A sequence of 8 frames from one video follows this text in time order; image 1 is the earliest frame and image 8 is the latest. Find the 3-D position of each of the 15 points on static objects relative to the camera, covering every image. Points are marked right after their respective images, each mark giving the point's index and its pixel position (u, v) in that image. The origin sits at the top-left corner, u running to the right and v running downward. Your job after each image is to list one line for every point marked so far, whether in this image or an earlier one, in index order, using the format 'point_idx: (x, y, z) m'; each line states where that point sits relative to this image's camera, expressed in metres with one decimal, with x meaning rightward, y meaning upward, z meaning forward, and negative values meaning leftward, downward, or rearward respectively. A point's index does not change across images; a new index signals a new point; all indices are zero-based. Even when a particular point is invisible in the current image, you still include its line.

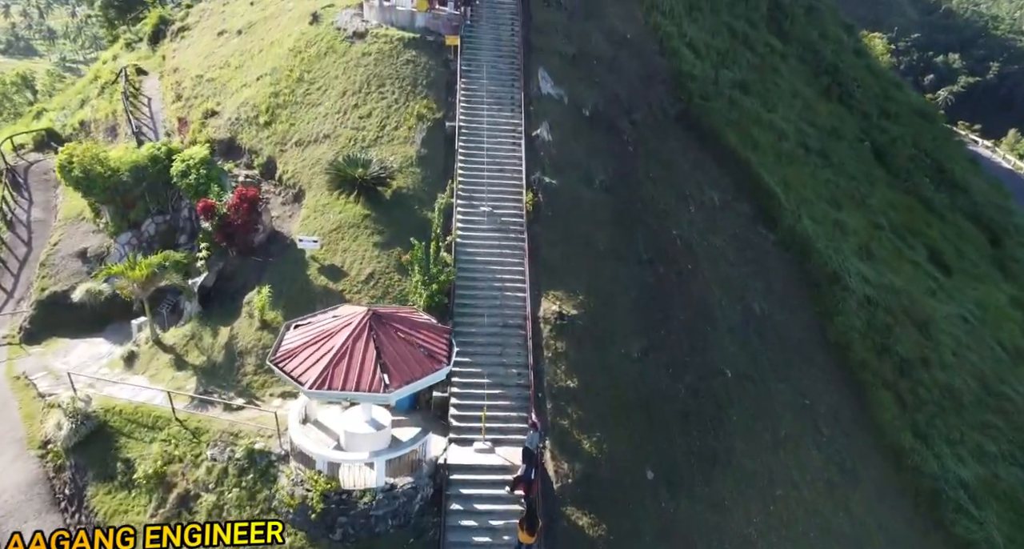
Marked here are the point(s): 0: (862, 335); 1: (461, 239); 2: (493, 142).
0: (+10.4, -1.9, +19.5) m
1: (-1.3, +0.9, +17.1) m
2: (-0.6, +3.9, +19.4) m
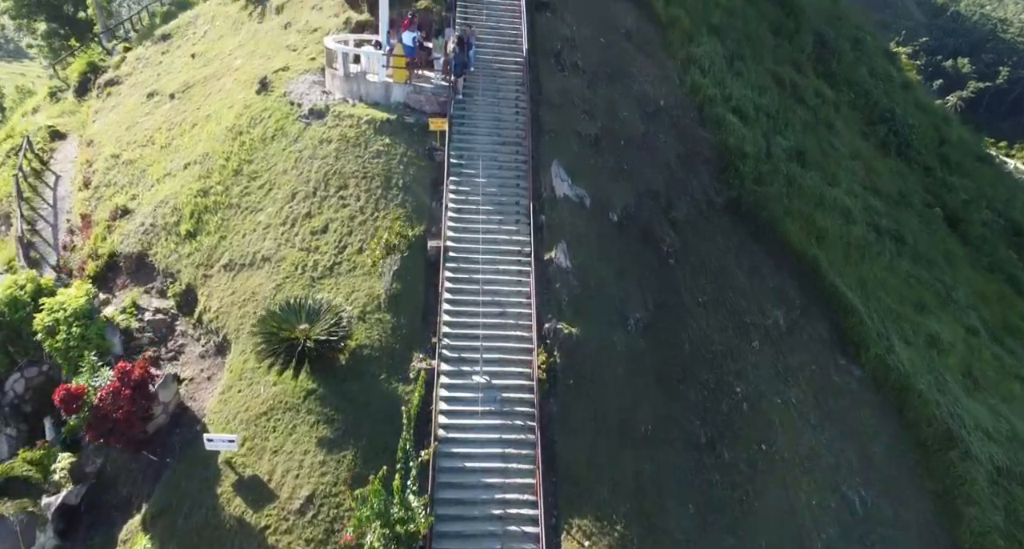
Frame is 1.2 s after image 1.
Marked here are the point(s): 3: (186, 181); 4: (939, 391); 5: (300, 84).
0: (+10.5, -5.6, +14.2) m
1: (-1.2, -2.8, +11.9) m
2: (-0.5, +0.1, +14.3) m
3: (-8.2, +2.3, +16.6) m
4: (+10.9, -3.0, +17.0) m
5: (-5.6, +5.1, +17.7) m
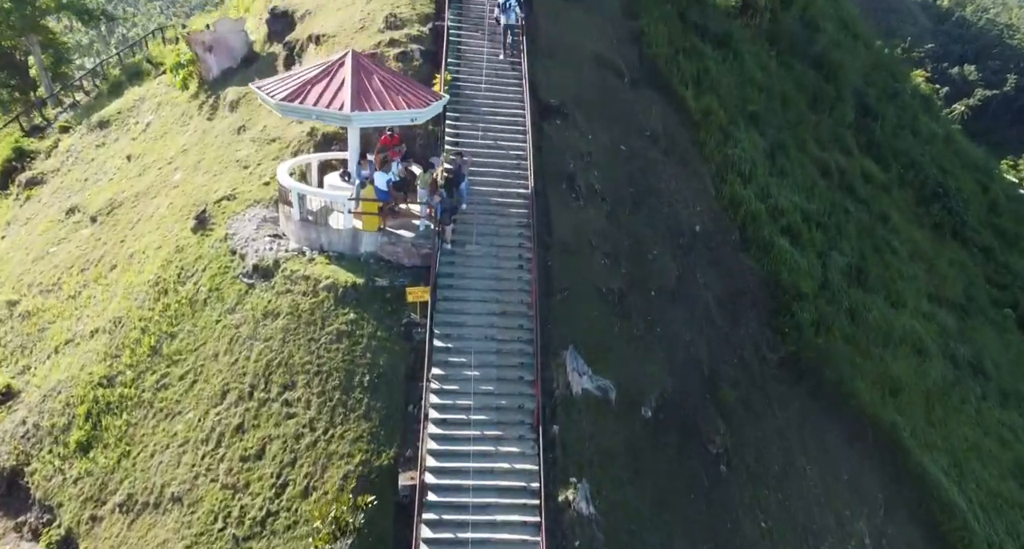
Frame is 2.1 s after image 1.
0: (+10.5, -9.6, +10.0) m
1: (-1.2, -6.6, +7.8) m
2: (-0.4, -3.8, +10.3) m
3: (-8.1, -1.6, +12.7) m
4: (+10.9, -7.0, +12.9) m
5: (-5.6, +1.1, +13.9) m
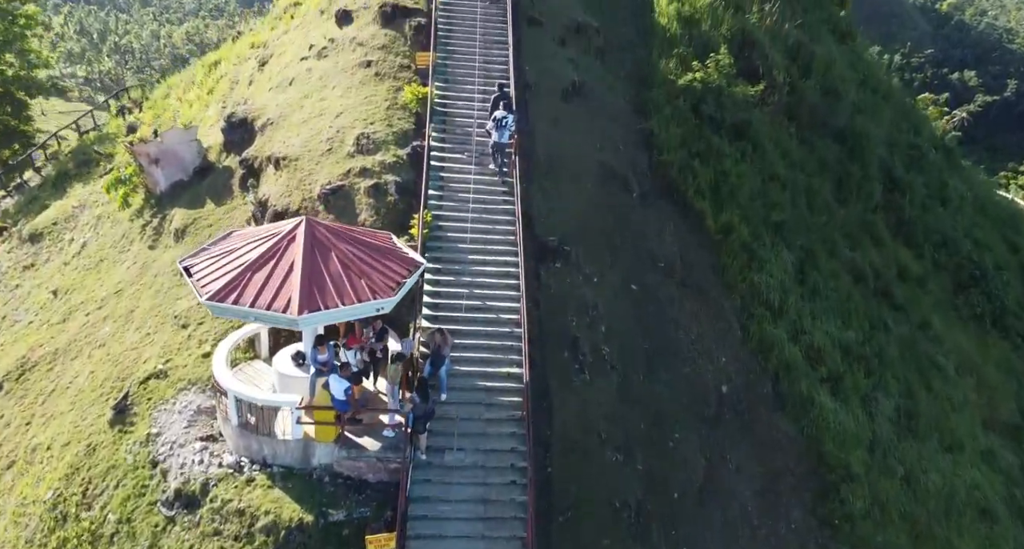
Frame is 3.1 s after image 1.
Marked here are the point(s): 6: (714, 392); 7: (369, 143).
0: (+10.4, -13.0, +7.1) m
1: (-1.3, -10.0, +4.9) m
2: (-0.5, -7.2, +7.5) m
3: (-8.3, -5.1, +9.9) m
4: (+10.8, -10.5, +10.1) m
5: (-5.7, -2.4, +11.2) m
6: (+4.2, -2.5, +13.9) m
7: (-3.2, +2.9, +14.7) m
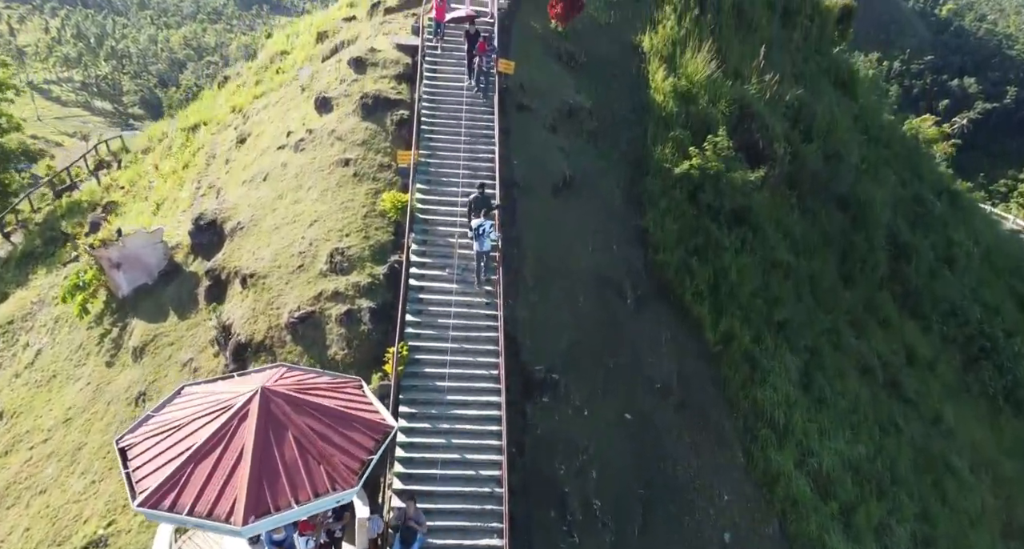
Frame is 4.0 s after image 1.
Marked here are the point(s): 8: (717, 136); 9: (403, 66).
0: (+10.0, -15.6, +6.0) m
1: (-1.7, -12.5, +3.7) m
2: (-0.9, -9.8, +6.3) m
3: (-8.6, -7.7, +8.7) m
4: (+10.4, -13.2, +8.9) m
5: (-6.1, -5.0, +10.1) m
6: (+3.9, -5.1, +12.8) m
7: (-3.5, +0.3, +13.6) m
8: (+6.0, +4.0, +19.5) m
9: (-2.9, +5.6, +18.1) m
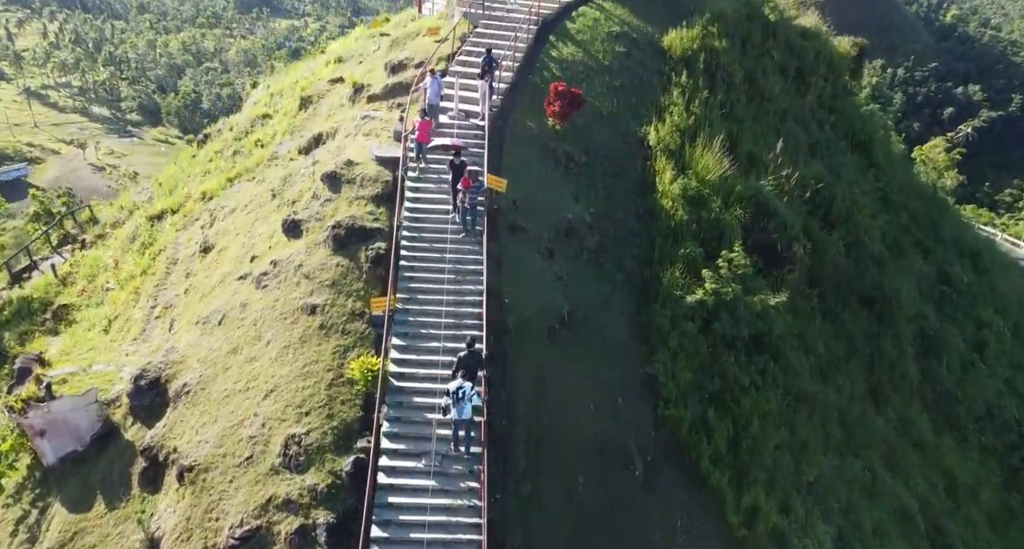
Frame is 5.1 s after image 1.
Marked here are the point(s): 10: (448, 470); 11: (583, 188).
0: (+9.7, -19.0, +3.8) m
1: (-1.9, -15.9, +1.6) m
2: (-1.1, -13.2, +4.2) m
3: (-8.9, -11.1, +6.6) m
4: (+10.1, -16.6, +6.7) m
5: (-6.3, -8.4, +7.9) m
6: (+3.7, -8.5, +10.6) m
7: (-3.7, -3.1, +11.4) m
8: (+5.8, +0.6, +17.4) m
9: (-3.1, +2.2, +16.0) m
10: (-1.1, -3.5, +11.9) m
11: (+2.0, +2.4, +18.4) m
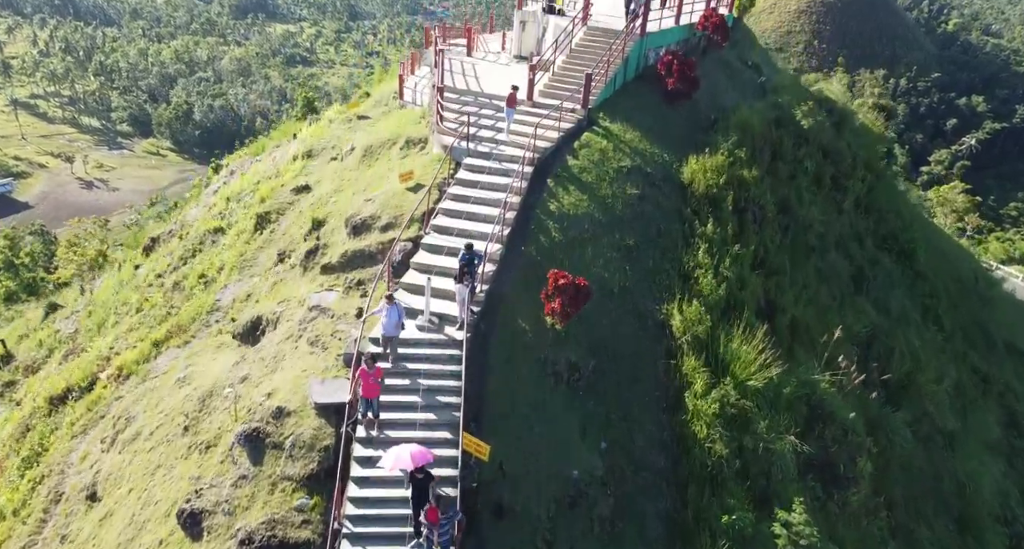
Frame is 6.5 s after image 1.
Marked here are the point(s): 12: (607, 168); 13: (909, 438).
0: (+9.5, -24.4, -0.7) m
1: (-2.2, -21.3, -2.9) m
2: (-1.4, -18.5, -0.3) m
3: (-9.1, -16.4, +2.1) m
4: (+9.9, -22.0, +2.3) m
5: (-6.6, -13.7, +3.4) m
6: (+3.4, -13.9, +6.1) m
7: (-4.0, -8.5, +6.9) m
8: (+5.5, -4.8, +12.9) m
9: (-3.4, -3.2, +11.5) m
10: (-1.4, -8.8, +7.4) m
11: (+1.7, -3.0, +14.0) m
12: (+2.8, +3.1, +19.5) m
13: (+10.7, -4.7, +17.8) m
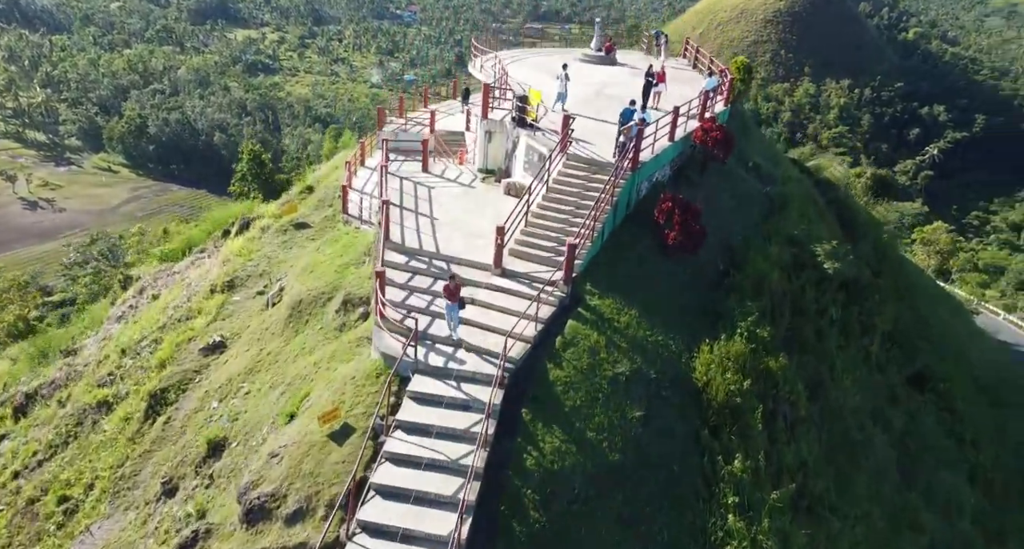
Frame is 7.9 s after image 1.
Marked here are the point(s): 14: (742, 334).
0: (+9.9, -29.7, -5.4) m
1: (-1.7, -26.7, -8.1) m
2: (-1.1, -24.0, -5.5) m
3: (-8.9, -21.9, -3.4) m
4: (+10.1, -27.3, -2.4) m
5: (-6.5, -19.3, -2.0) m
6: (+3.4, -19.3, +1.2) m
7: (-4.1, -14.0, +1.7) m
8: (+5.1, -10.2, +8.1) m
9: (-3.8, -8.7, +6.3) m
10: (-1.5, -14.3, +2.3) m
11: (+1.2, -8.4, +9.0) m
12: (+2.0, -2.3, +14.6) m
13: (+10.1, -10.1, +13.2) m
14: (+5.8, -1.5, +16.4) m
